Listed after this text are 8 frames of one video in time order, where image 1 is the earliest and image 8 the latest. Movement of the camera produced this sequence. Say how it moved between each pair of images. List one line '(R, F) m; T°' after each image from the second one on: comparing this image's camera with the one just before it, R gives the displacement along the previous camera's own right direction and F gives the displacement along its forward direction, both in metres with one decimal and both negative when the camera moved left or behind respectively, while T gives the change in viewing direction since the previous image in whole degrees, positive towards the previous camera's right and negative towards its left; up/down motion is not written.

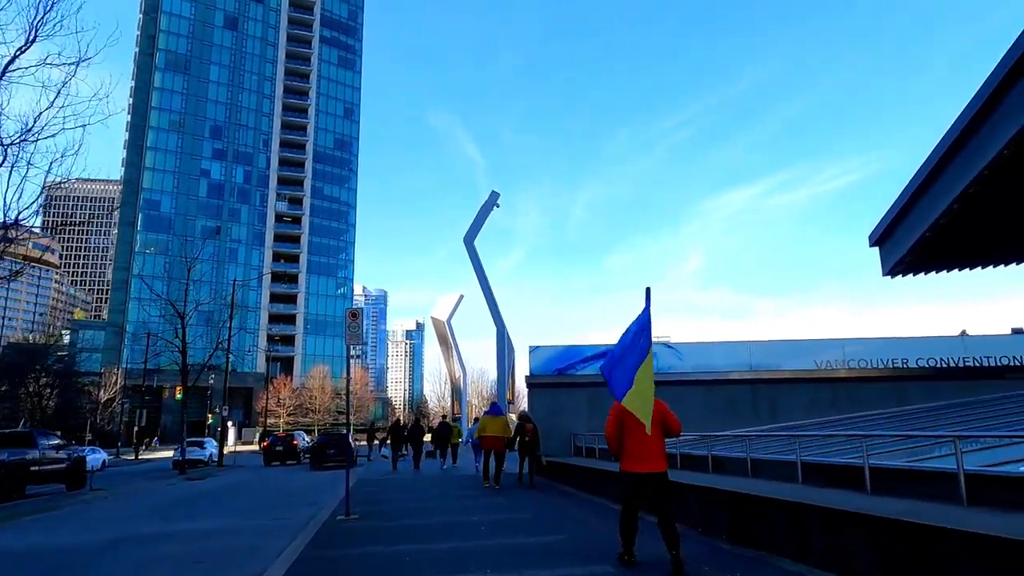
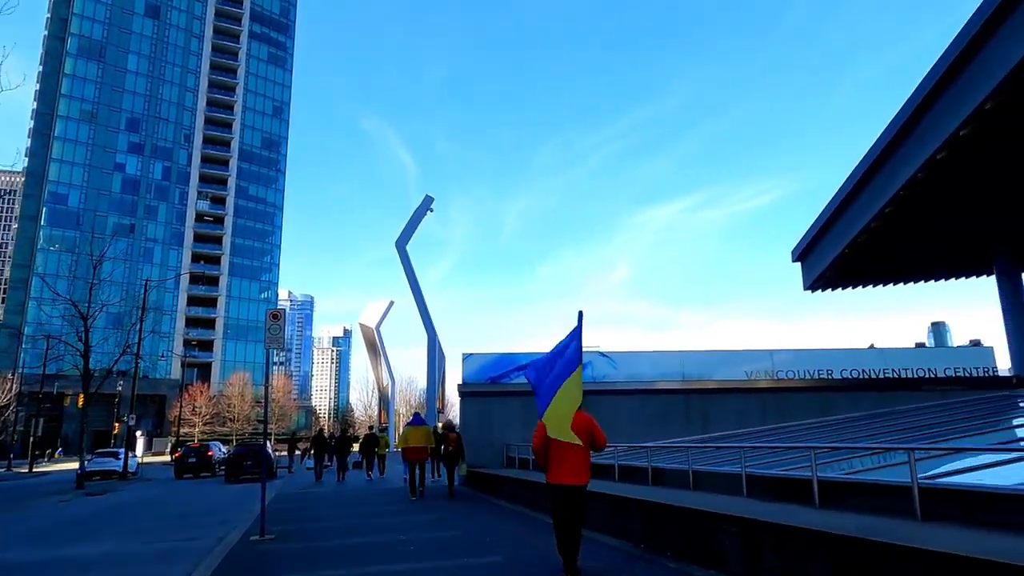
(-0.1, +0.4) m; +6°
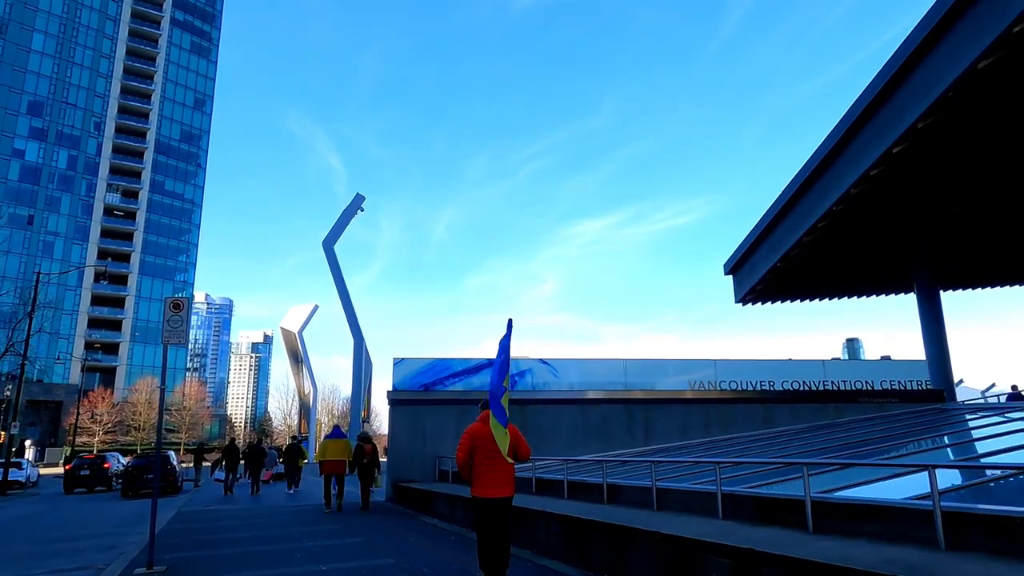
(-0.2, +0.9) m; +6°
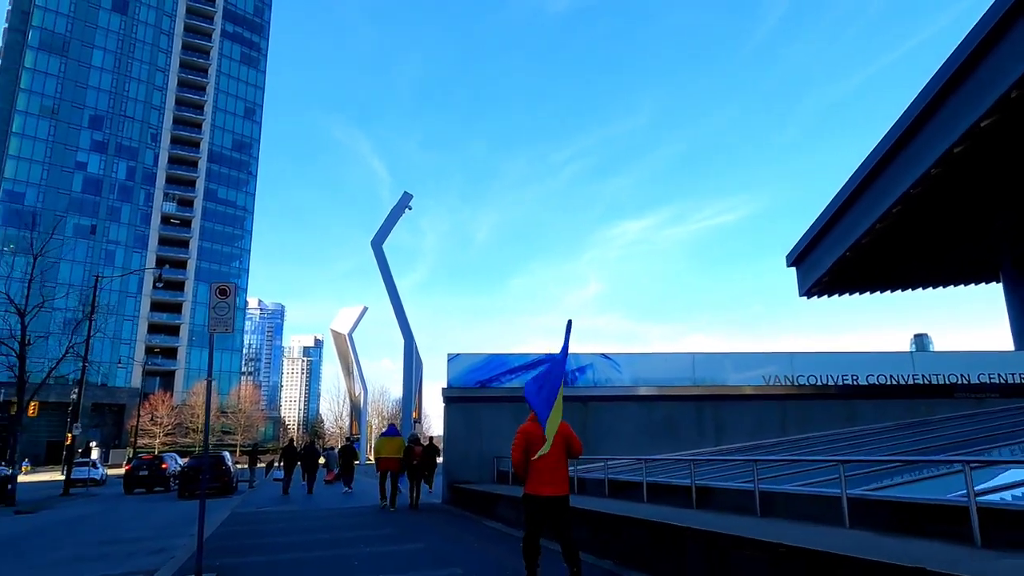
(-0.3, +0.7) m; -4°
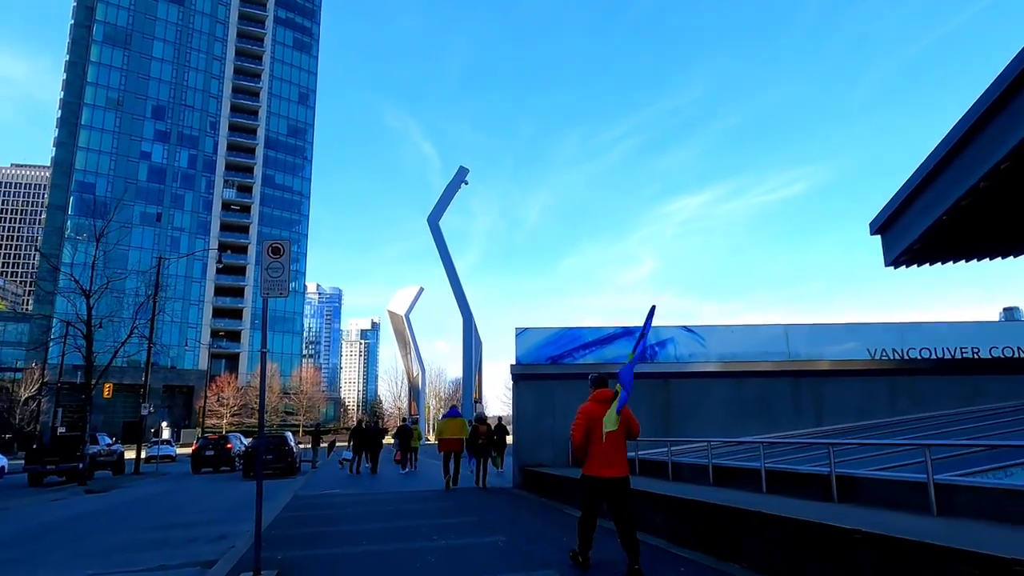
(-0.4, +0.9) m; -5°
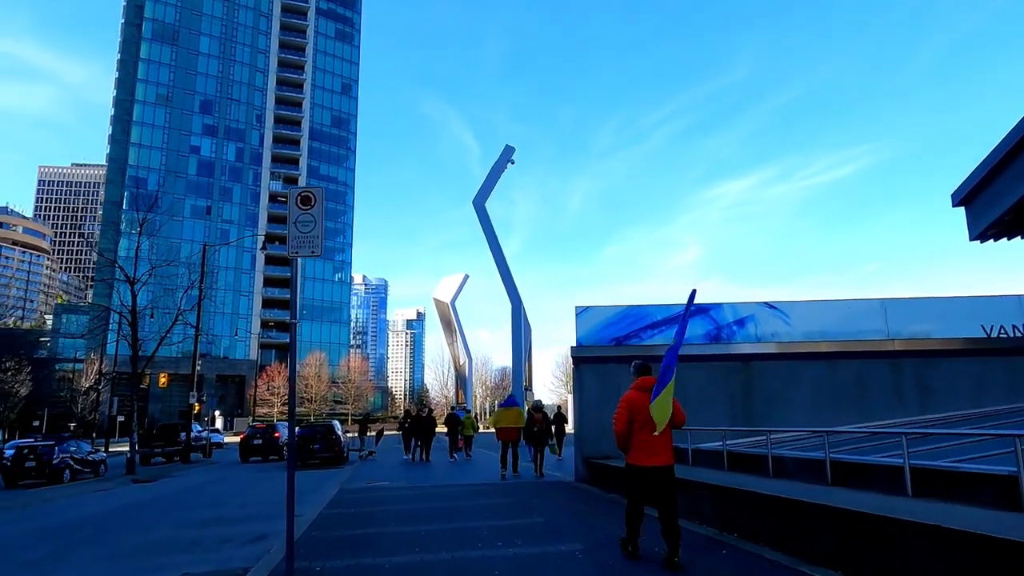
(-0.3, +1.0) m; -4°
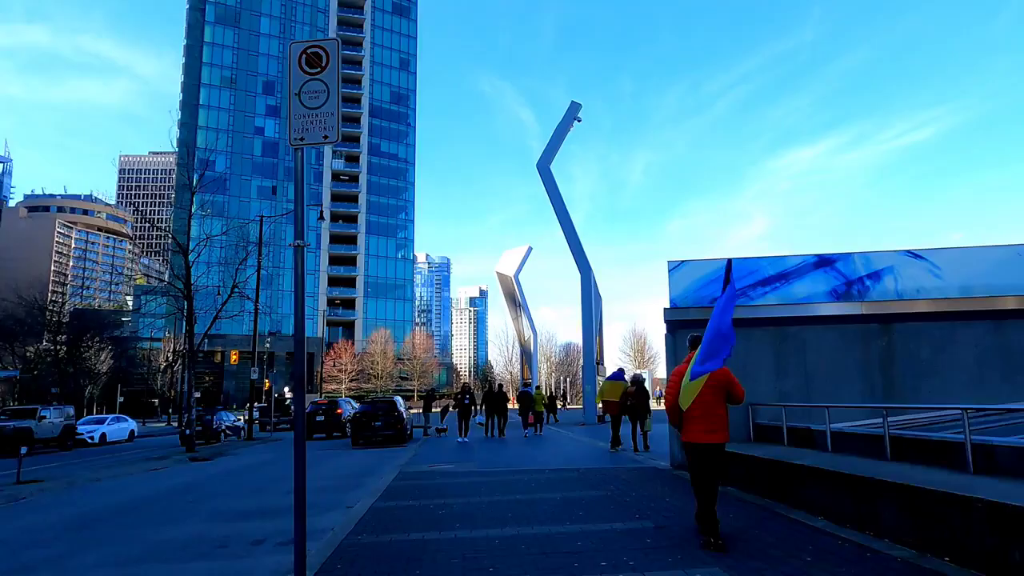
(-0.3, +1.5) m; -5°
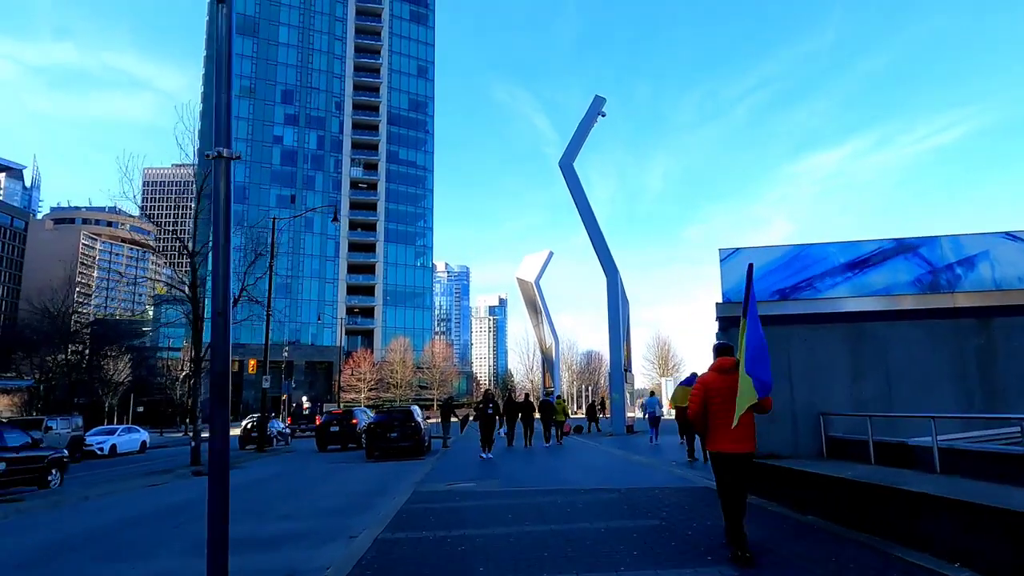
(-0.1, +1.1) m; -2°
